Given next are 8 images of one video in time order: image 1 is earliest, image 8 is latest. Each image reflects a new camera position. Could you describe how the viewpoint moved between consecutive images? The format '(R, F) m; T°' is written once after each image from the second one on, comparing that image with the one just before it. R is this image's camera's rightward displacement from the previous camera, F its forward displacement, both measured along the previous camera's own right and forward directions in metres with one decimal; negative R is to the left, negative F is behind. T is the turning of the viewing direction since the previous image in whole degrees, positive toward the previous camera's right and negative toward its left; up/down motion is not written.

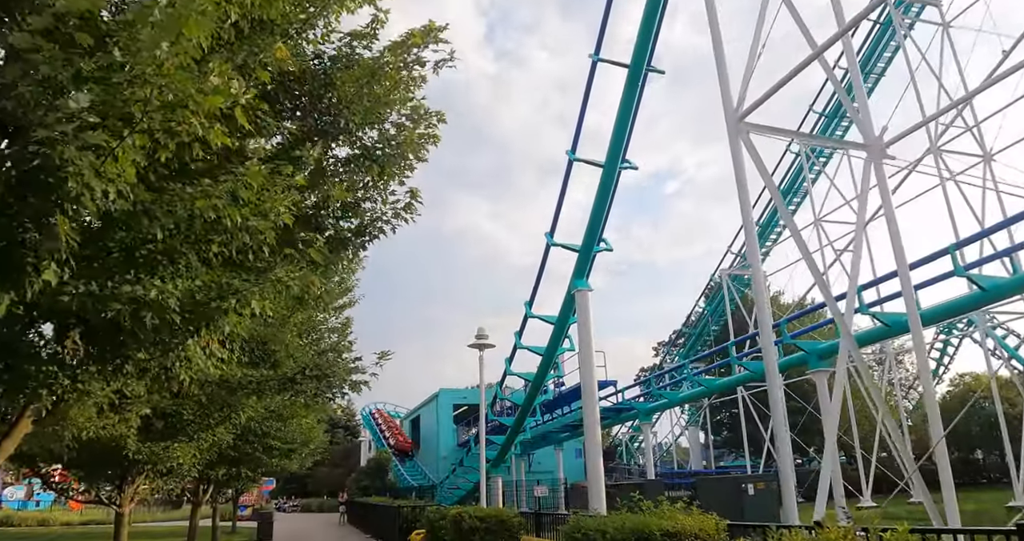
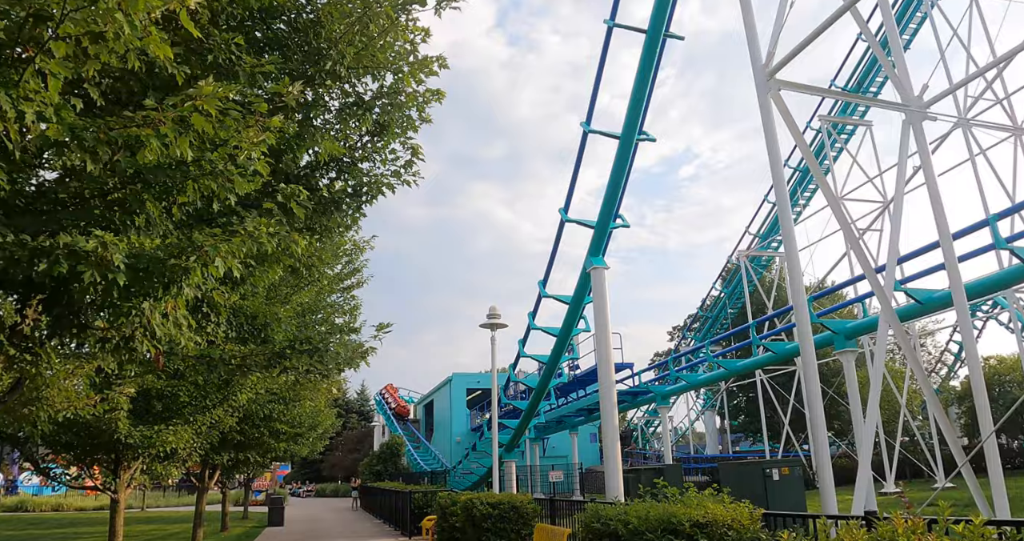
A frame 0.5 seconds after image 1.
(0.0, +0.6) m; -1°
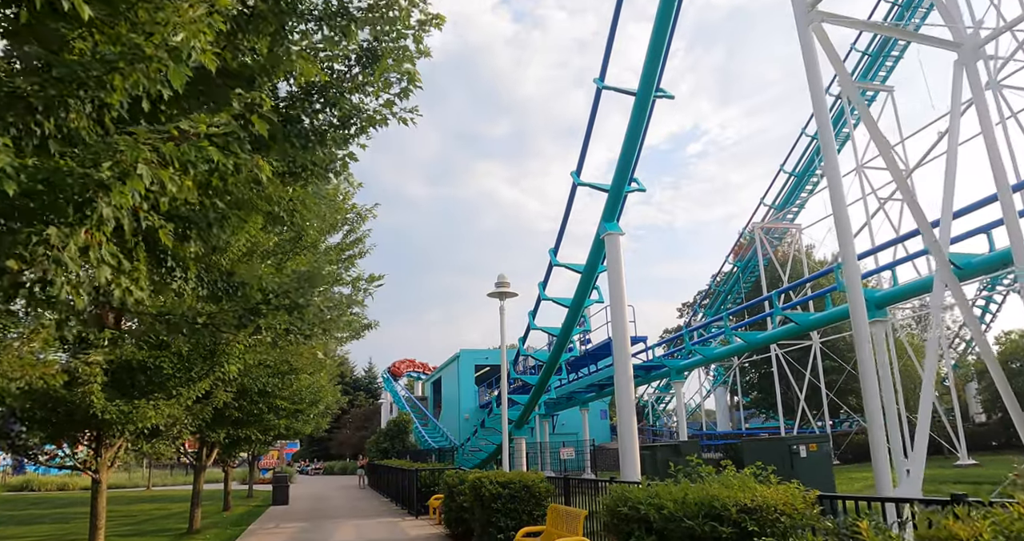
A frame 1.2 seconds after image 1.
(0.0, +0.8) m; -1°
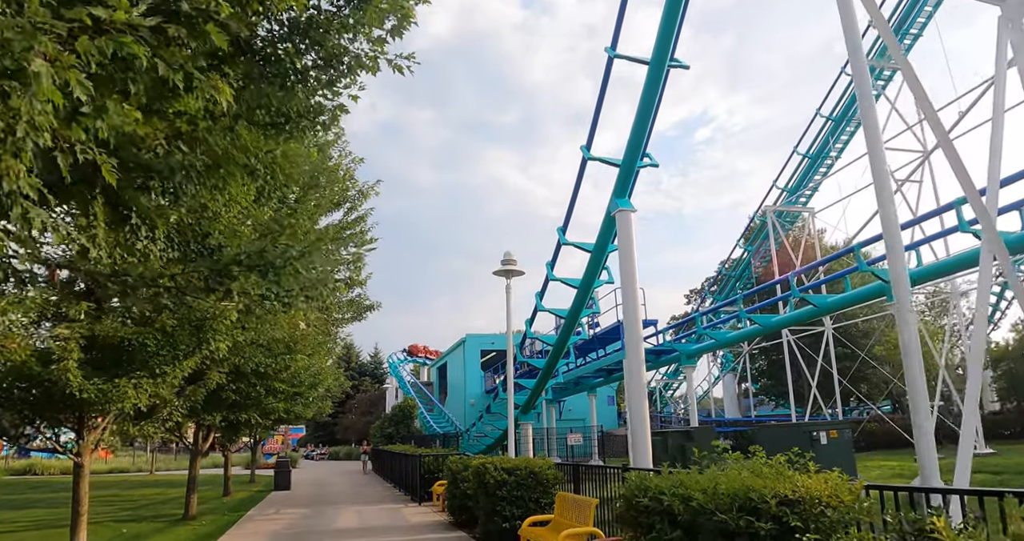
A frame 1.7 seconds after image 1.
(0.0, +0.6) m; -1°
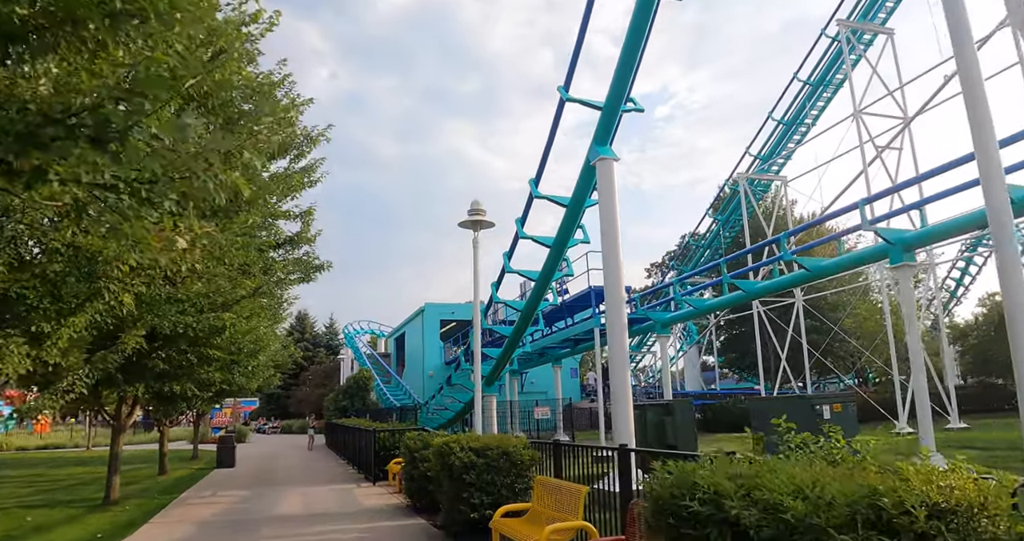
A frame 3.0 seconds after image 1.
(-0.1, +1.4) m; +4°
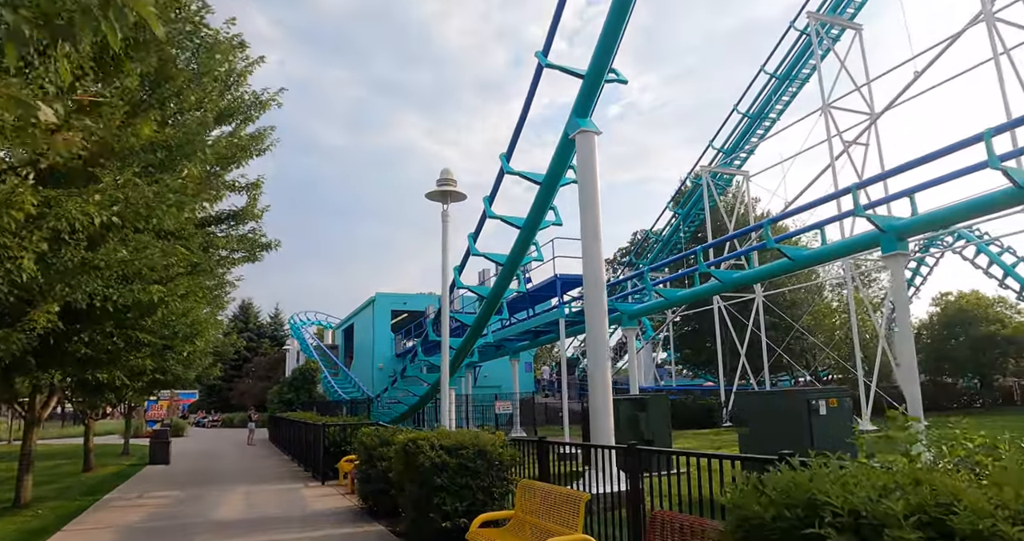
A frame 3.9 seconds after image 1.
(-0.3, +1.0) m; +4°
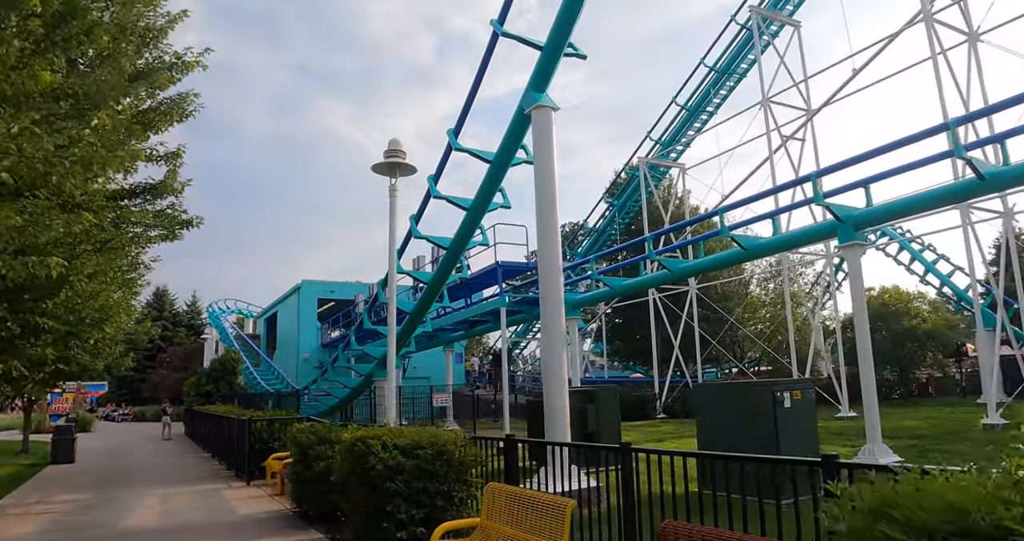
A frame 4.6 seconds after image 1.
(-0.3, +0.7) m; +6°
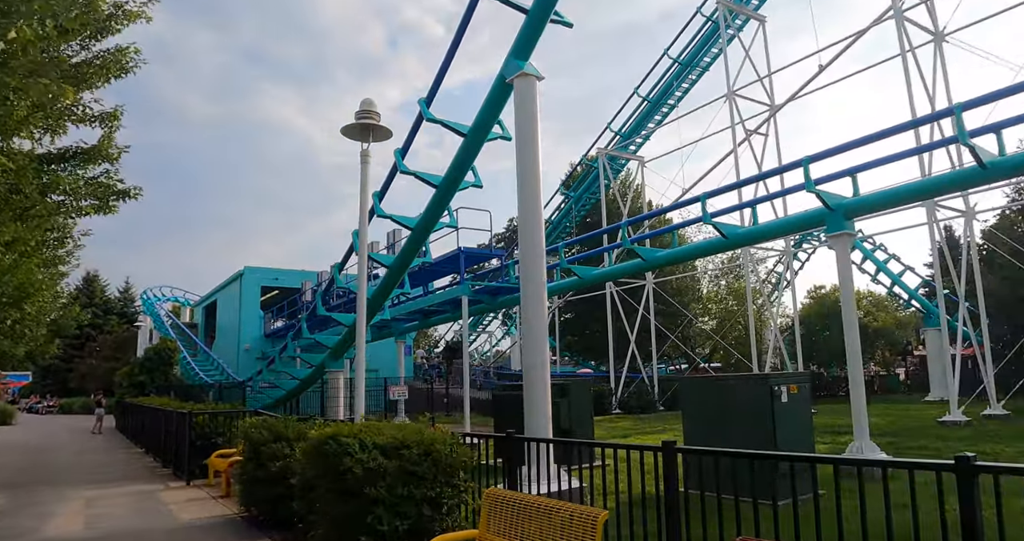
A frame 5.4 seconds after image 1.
(-0.4, +0.7) m; +5°
